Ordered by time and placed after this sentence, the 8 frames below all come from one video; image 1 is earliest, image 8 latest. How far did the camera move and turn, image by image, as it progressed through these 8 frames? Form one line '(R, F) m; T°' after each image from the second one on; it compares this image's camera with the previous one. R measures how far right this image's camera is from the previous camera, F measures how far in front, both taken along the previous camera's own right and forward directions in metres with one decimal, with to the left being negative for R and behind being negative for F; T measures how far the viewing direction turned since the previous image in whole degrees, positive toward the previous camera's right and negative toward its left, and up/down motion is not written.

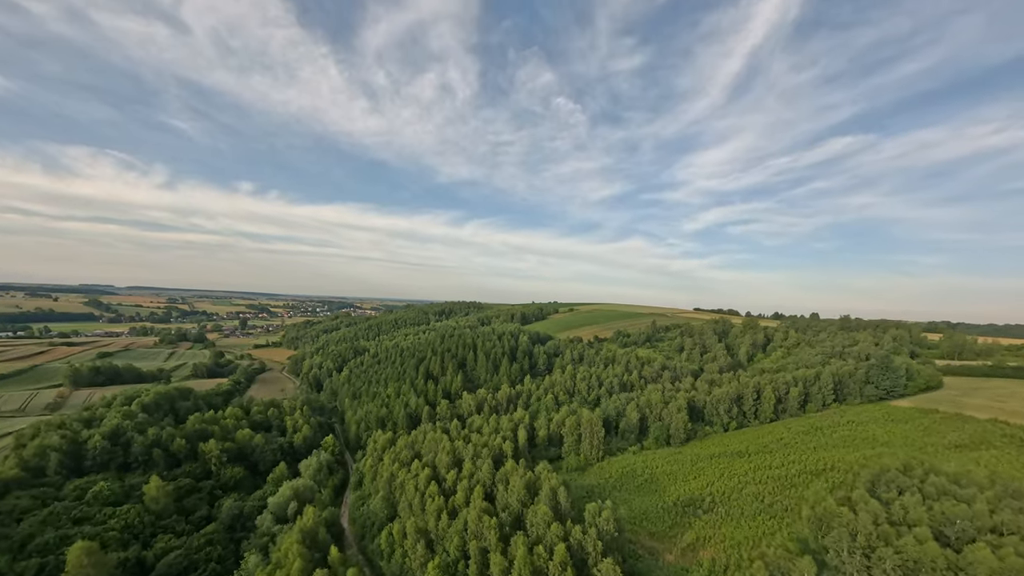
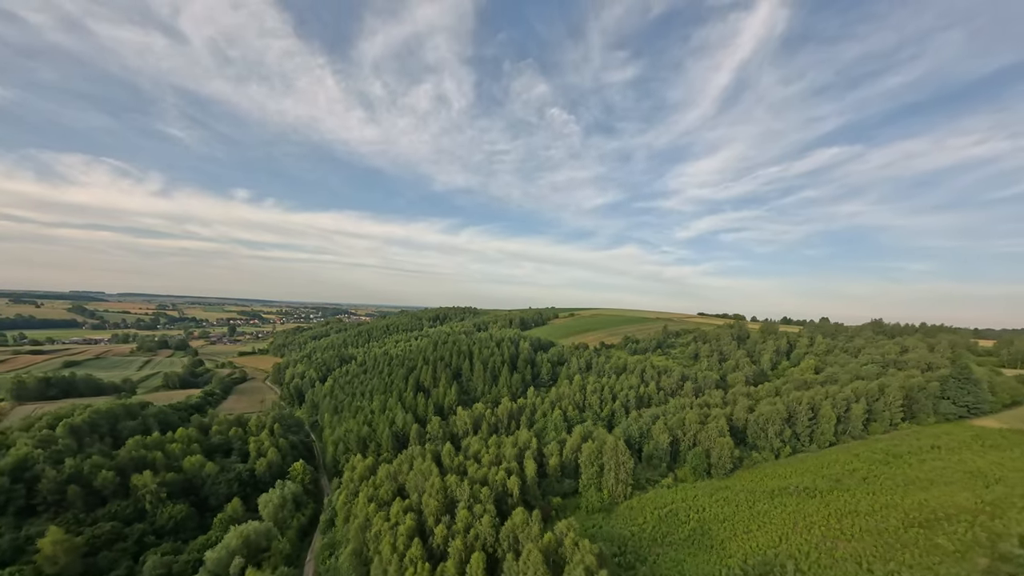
(-1.6, +14.3) m; +1°
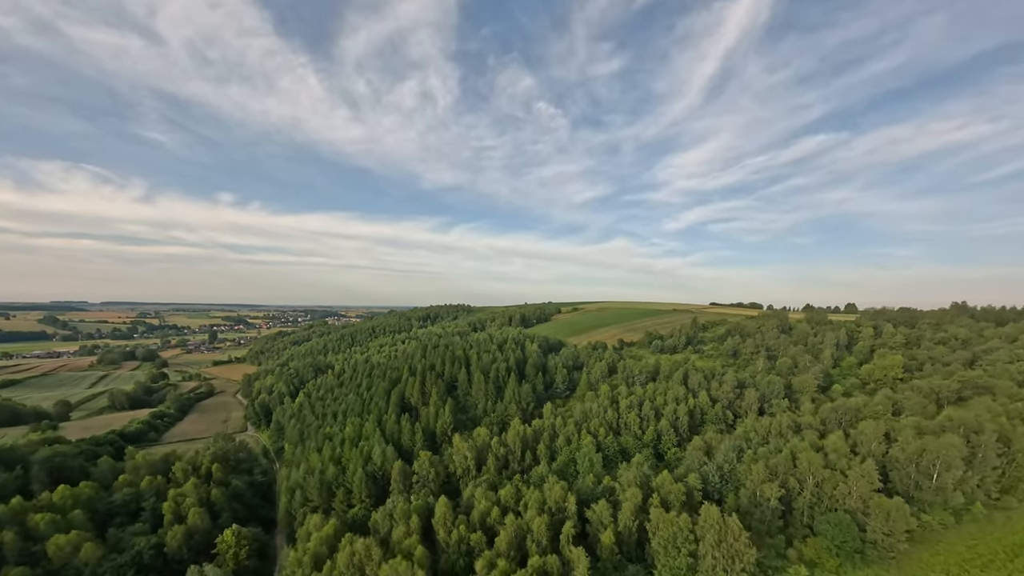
(-3.5, +25.0) m; +1°
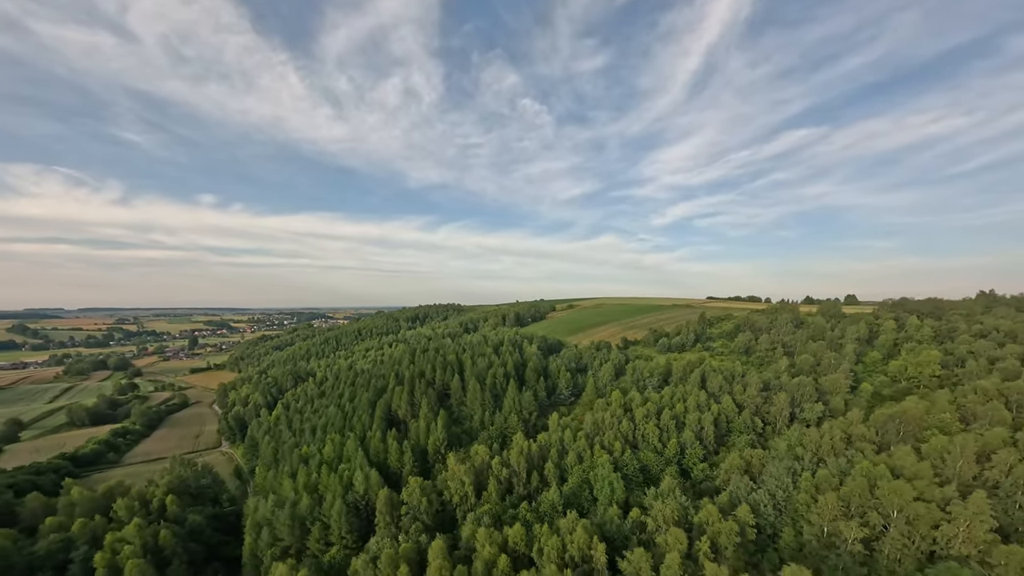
(-1.9, +10.3) m; +2°
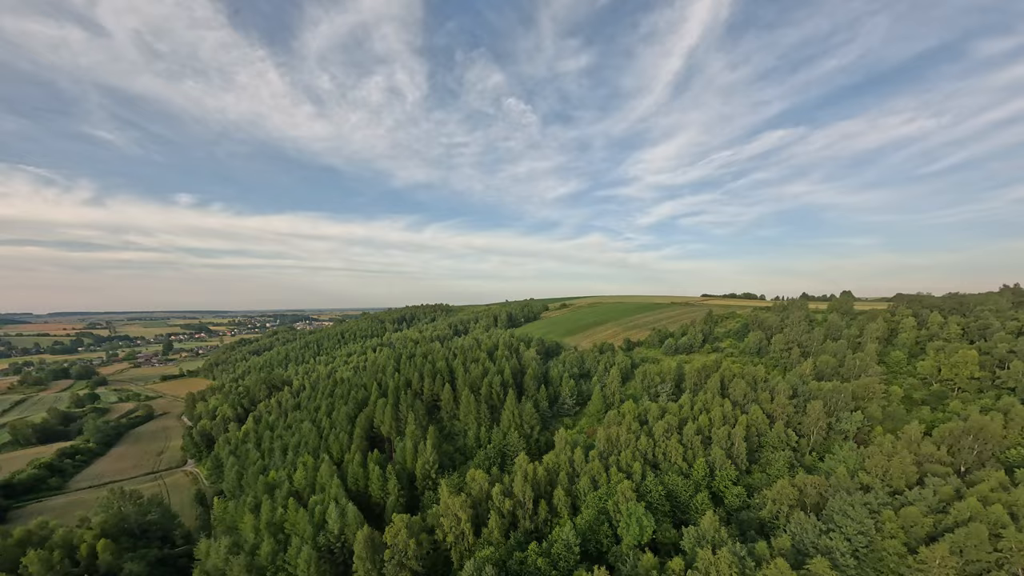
(-2.1, +10.1) m; +2°
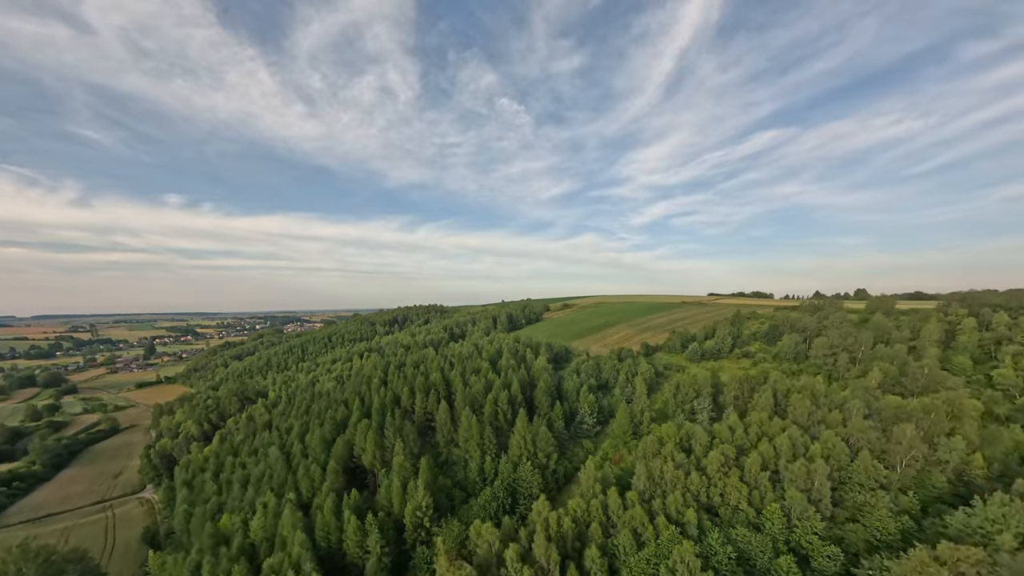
(-2.8, +14.1) m; +1°
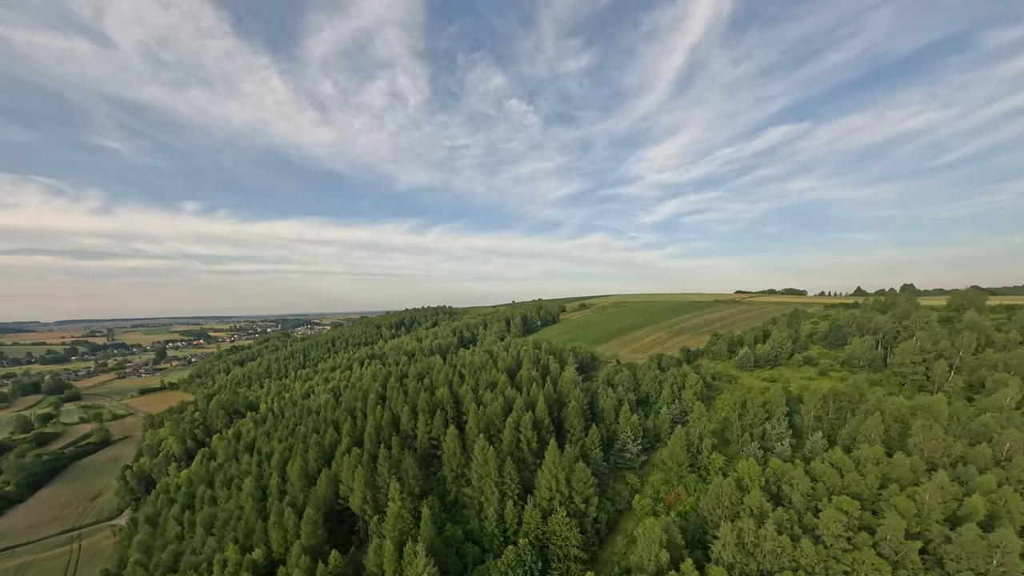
(-2.1, +14.2) m; -1°
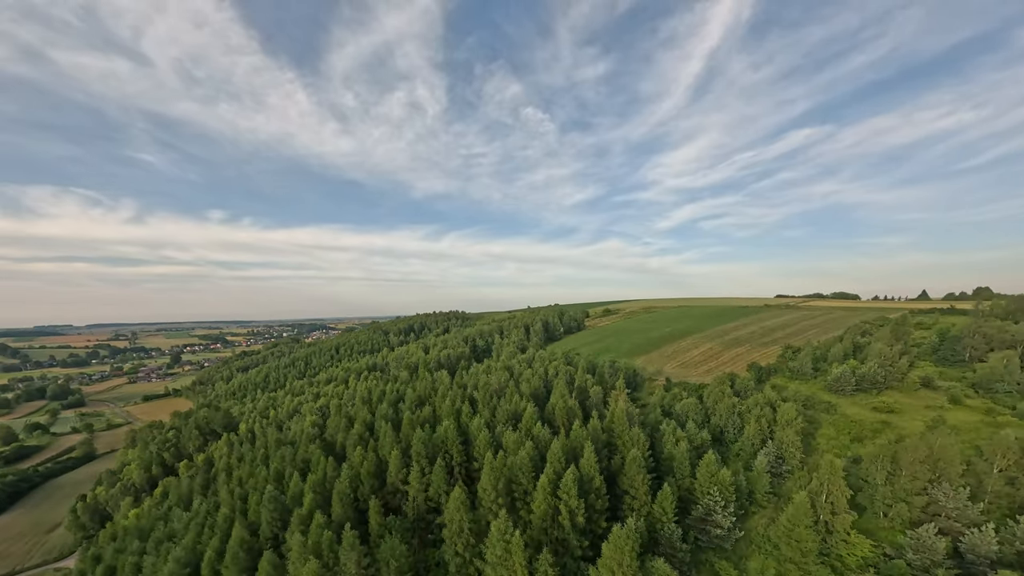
(-2.0, +18.2) m; -2°
